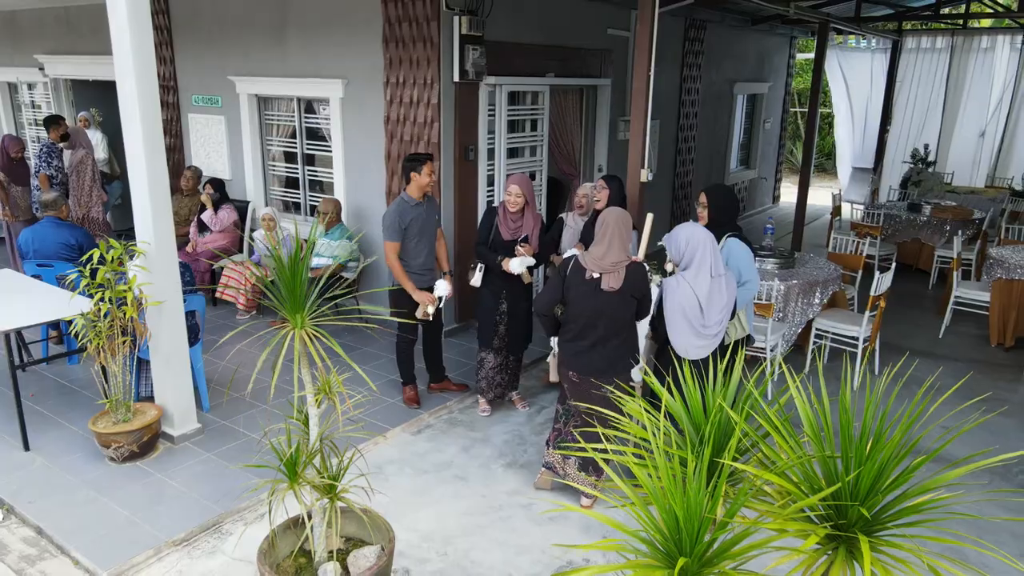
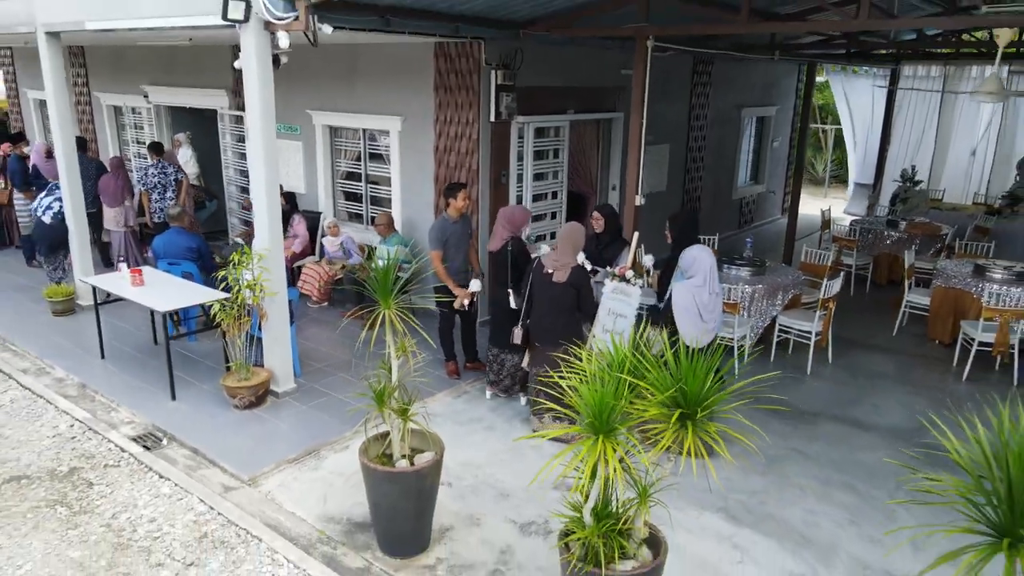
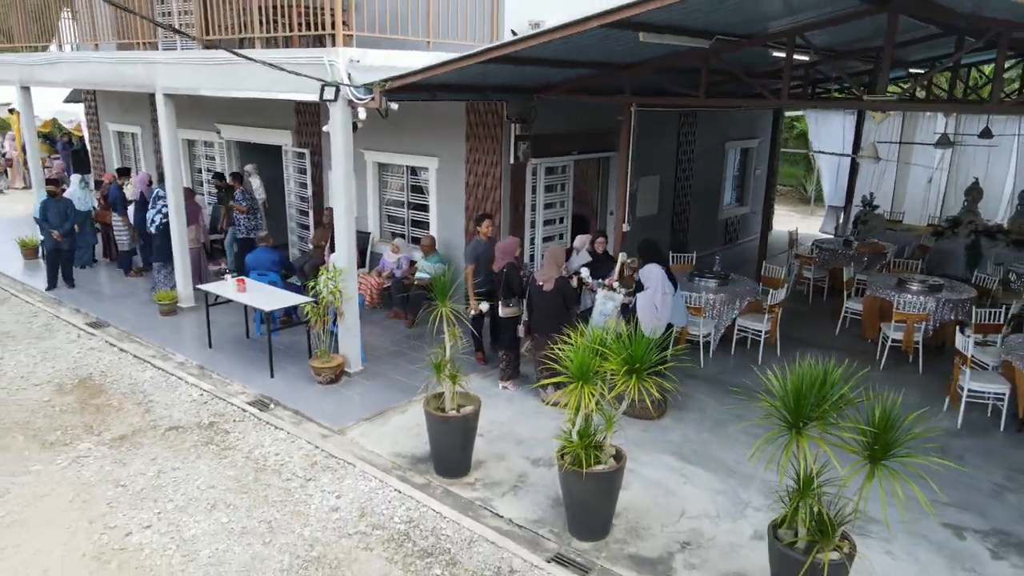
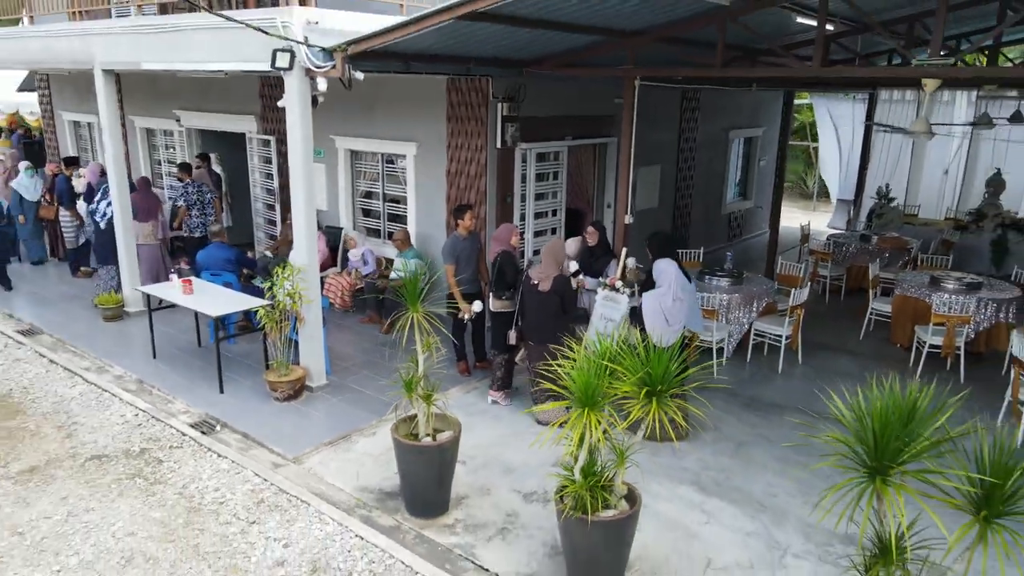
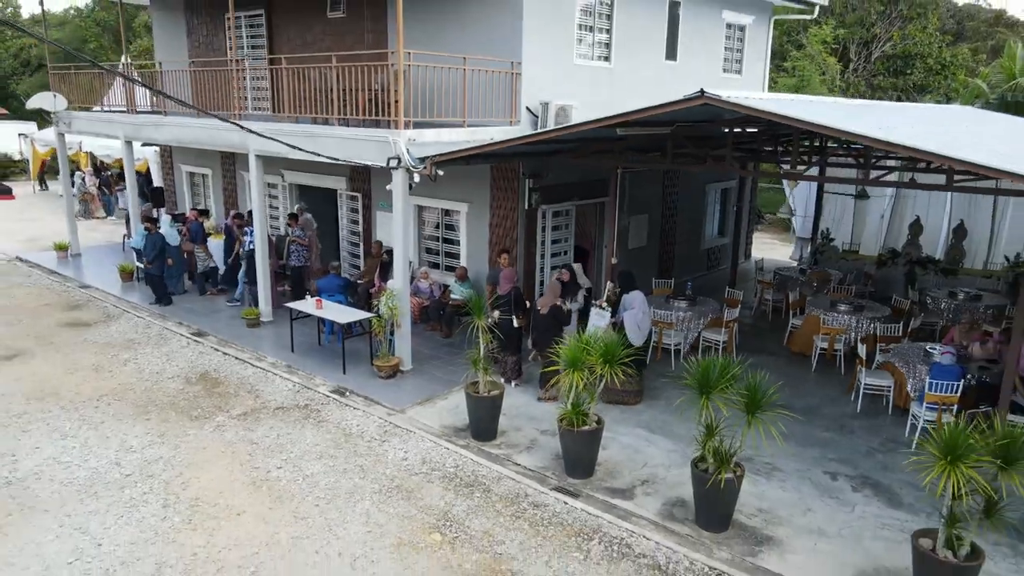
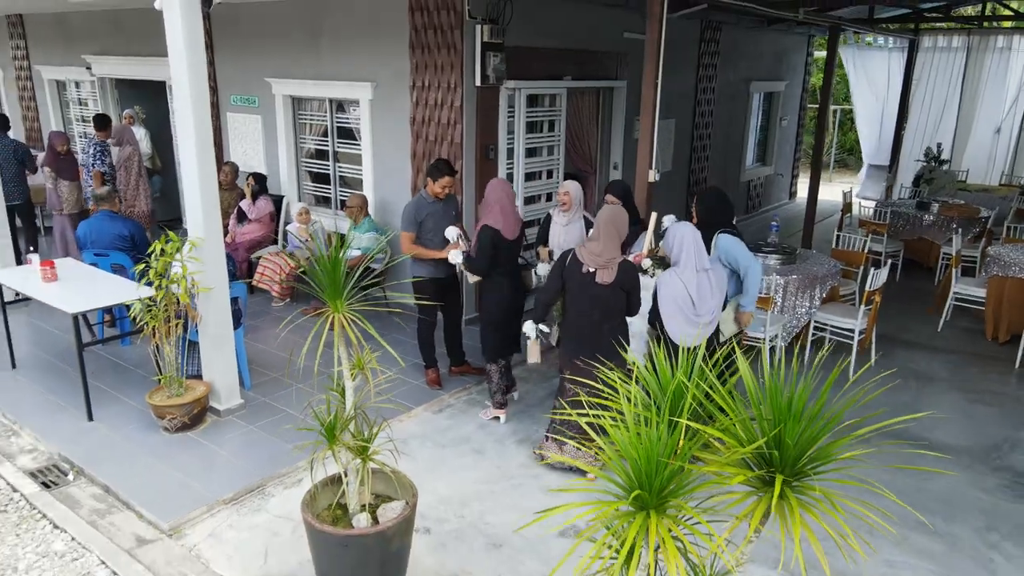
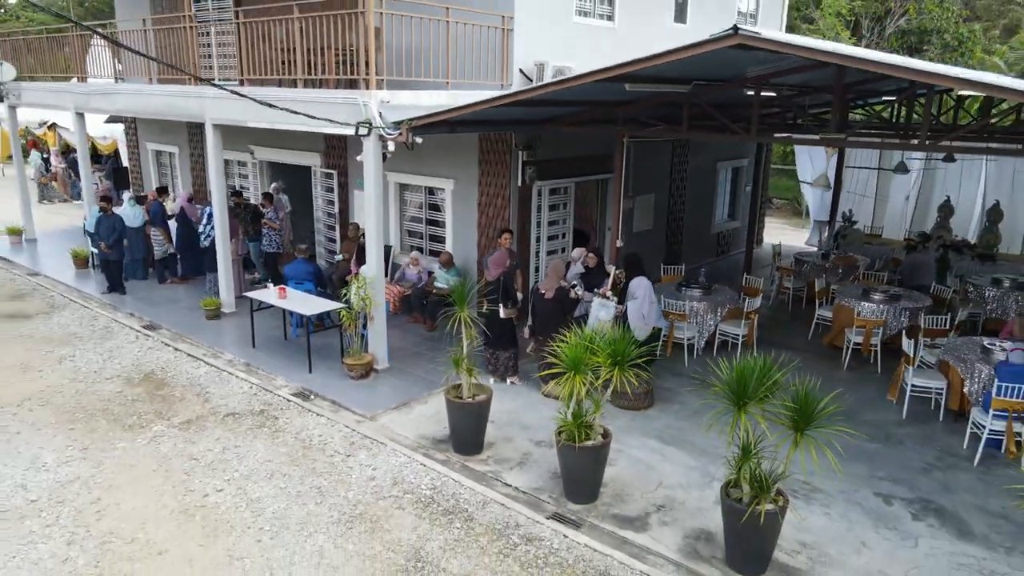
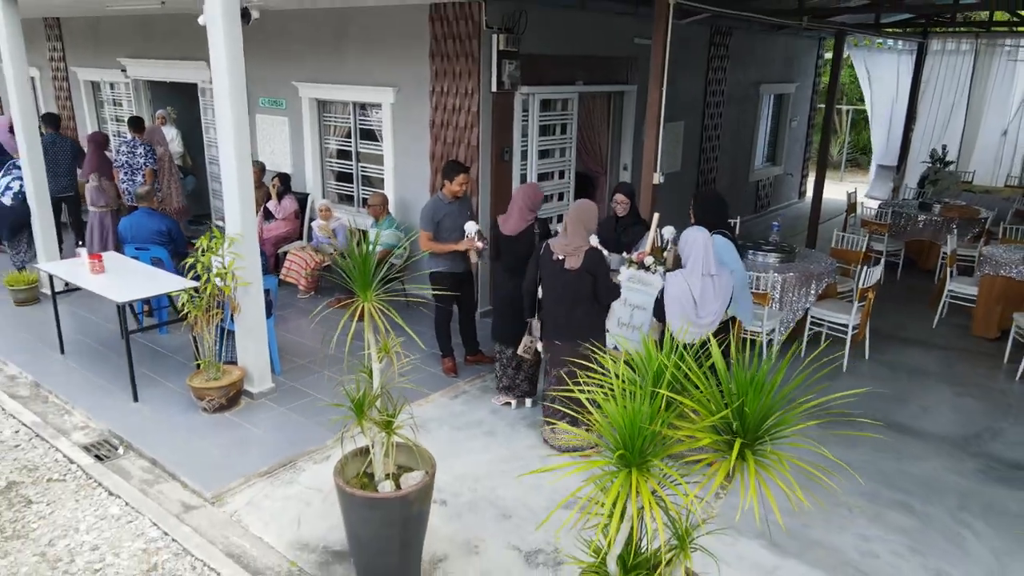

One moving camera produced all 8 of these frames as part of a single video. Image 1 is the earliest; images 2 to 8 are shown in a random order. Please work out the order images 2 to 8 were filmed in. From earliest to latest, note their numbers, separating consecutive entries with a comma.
6, 8, 2, 4, 3, 7, 5
